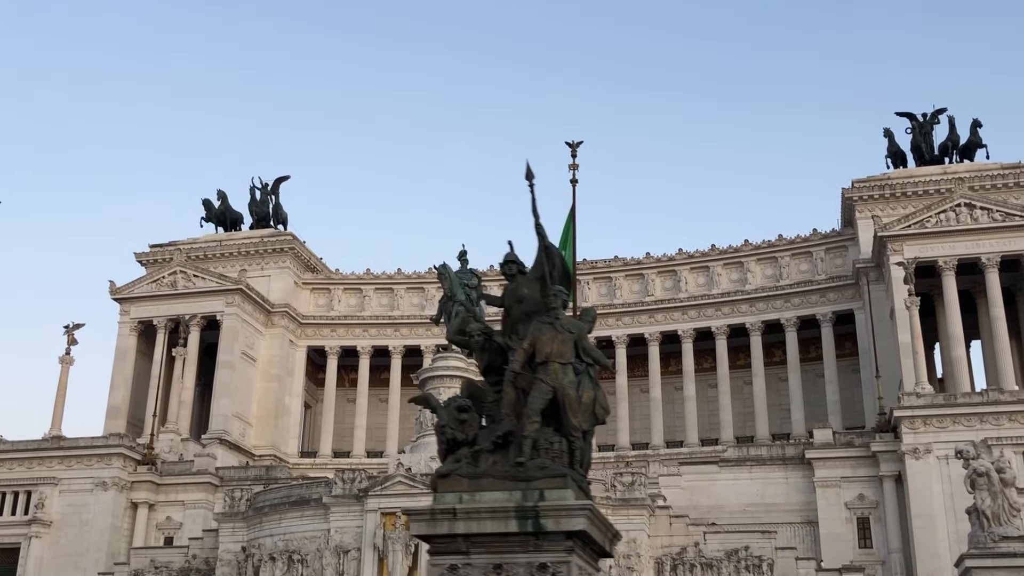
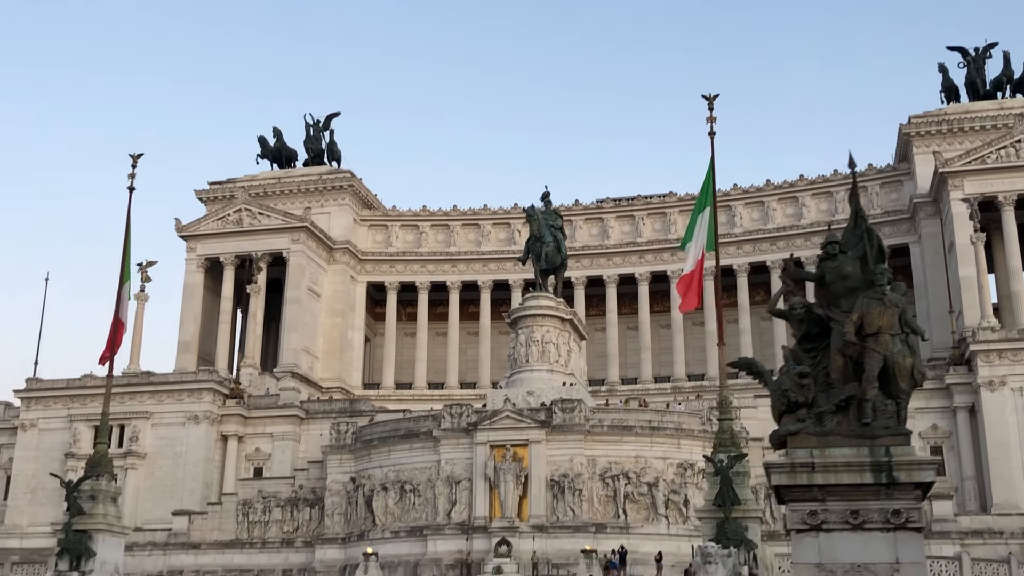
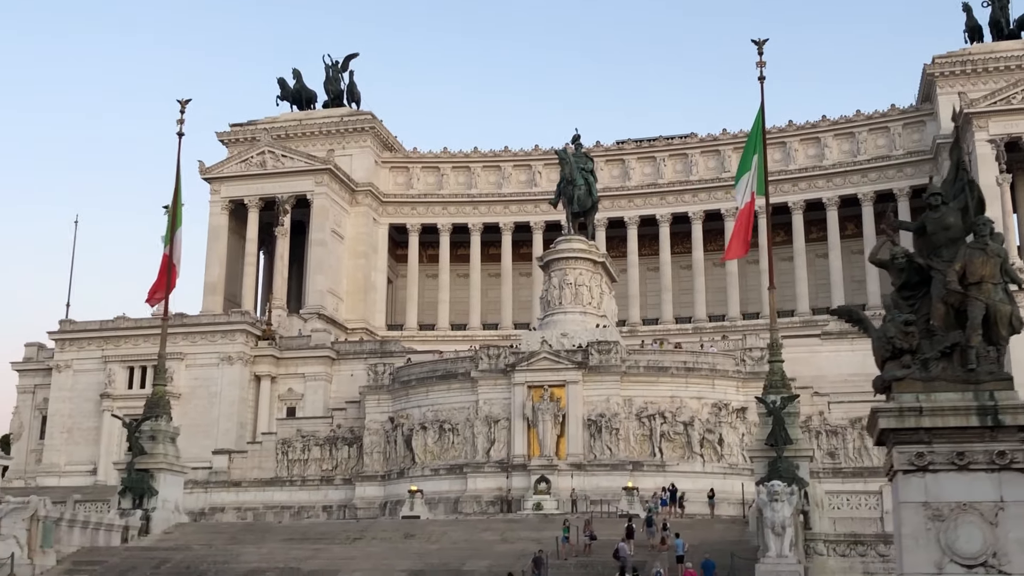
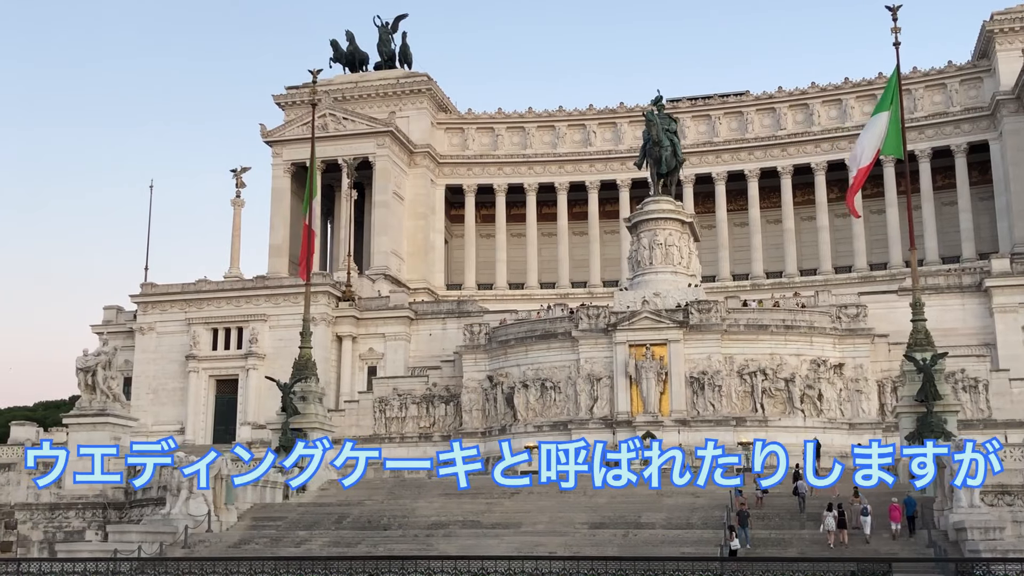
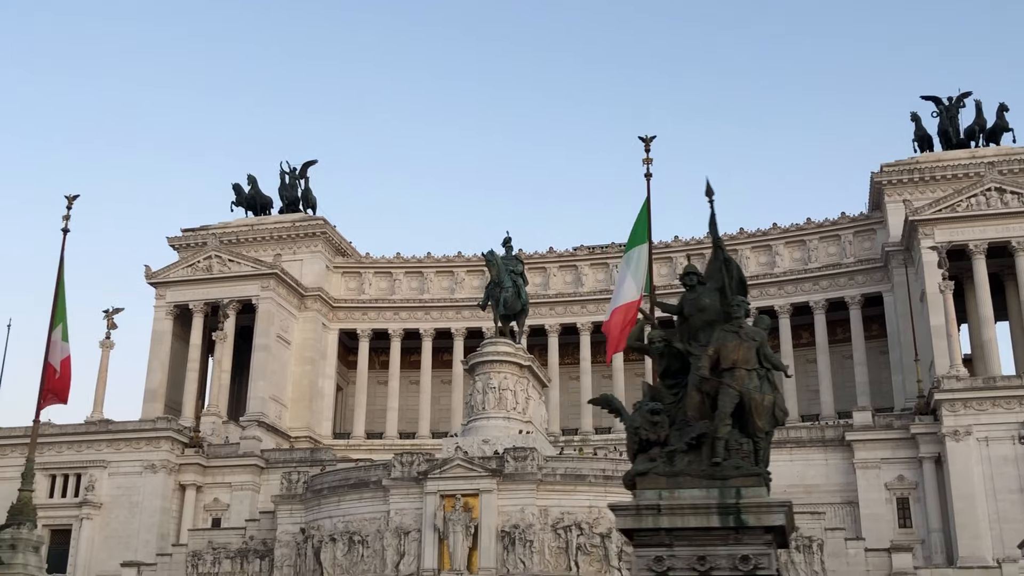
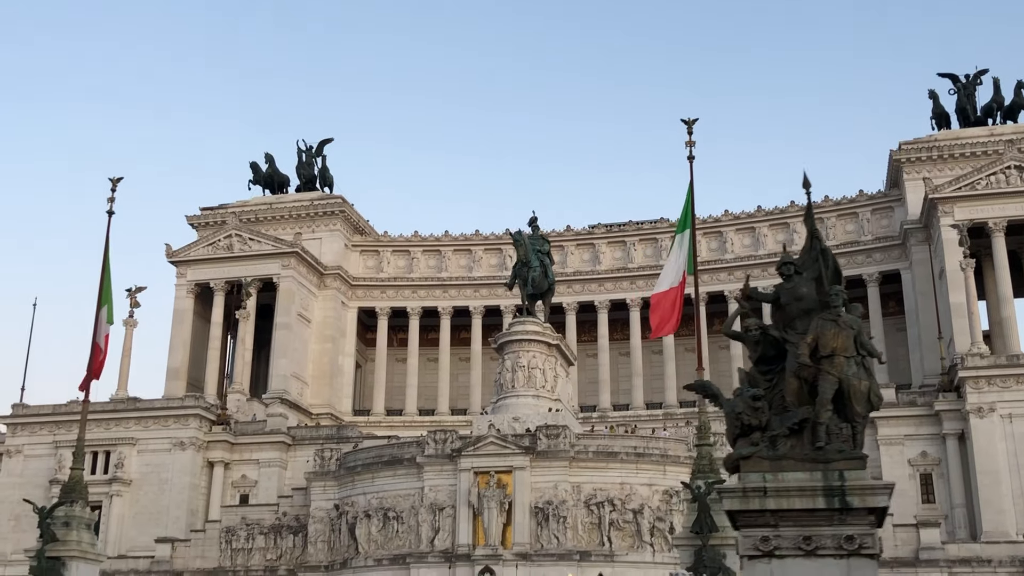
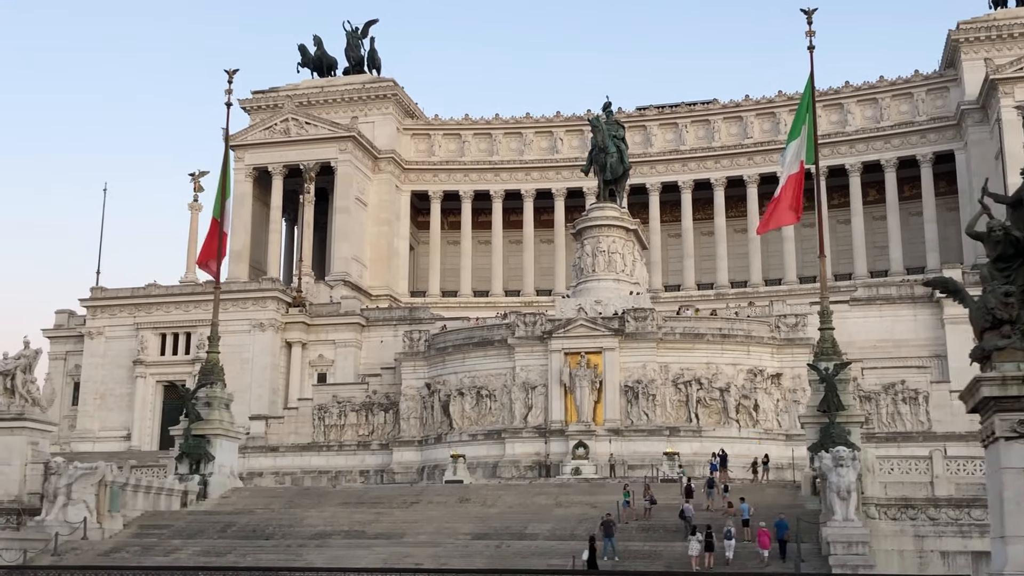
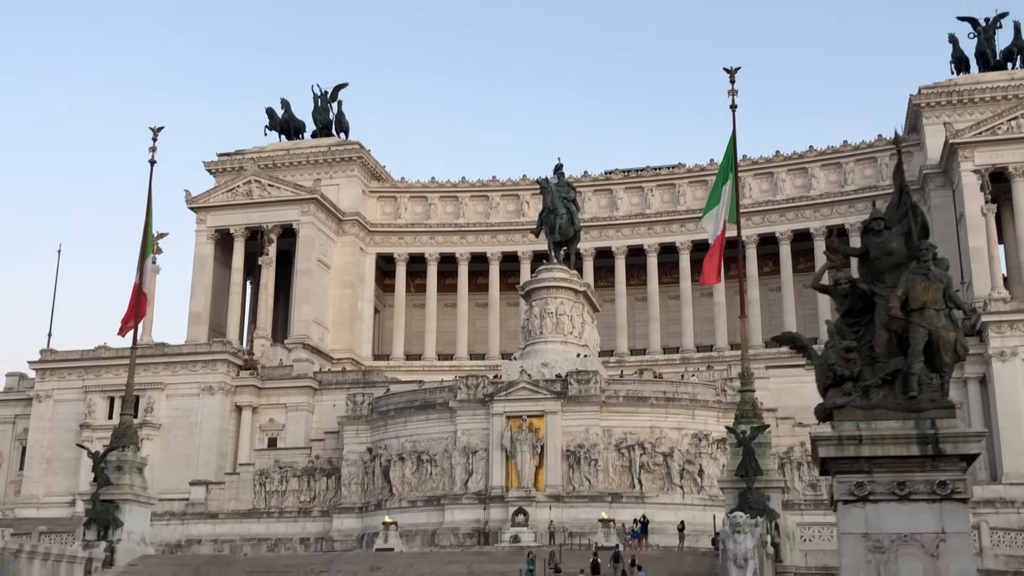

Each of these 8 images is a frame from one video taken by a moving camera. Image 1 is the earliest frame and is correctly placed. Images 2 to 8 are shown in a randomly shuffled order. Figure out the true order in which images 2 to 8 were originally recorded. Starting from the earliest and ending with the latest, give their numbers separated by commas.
5, 6, 2, 8, 3, 7, 4
